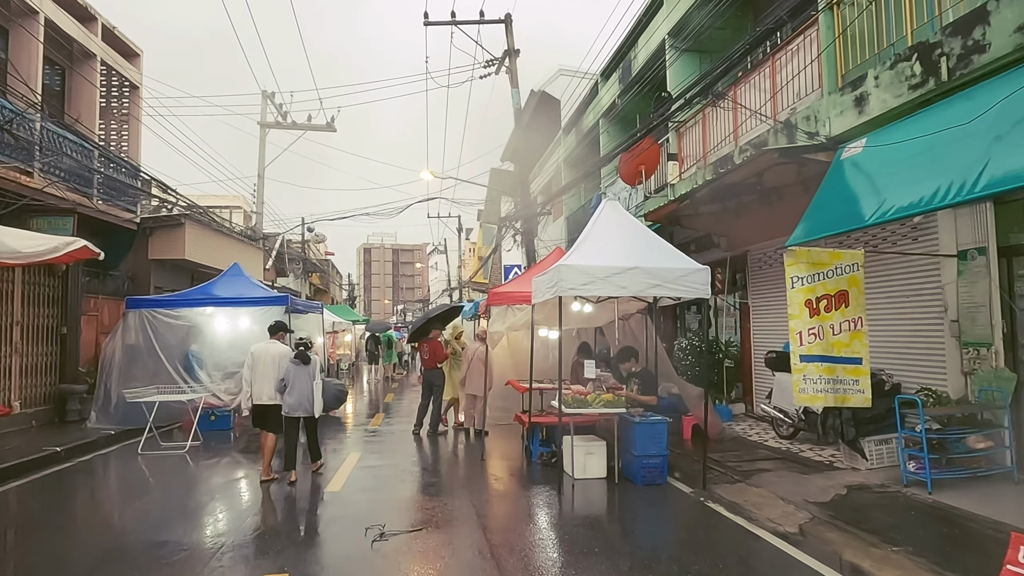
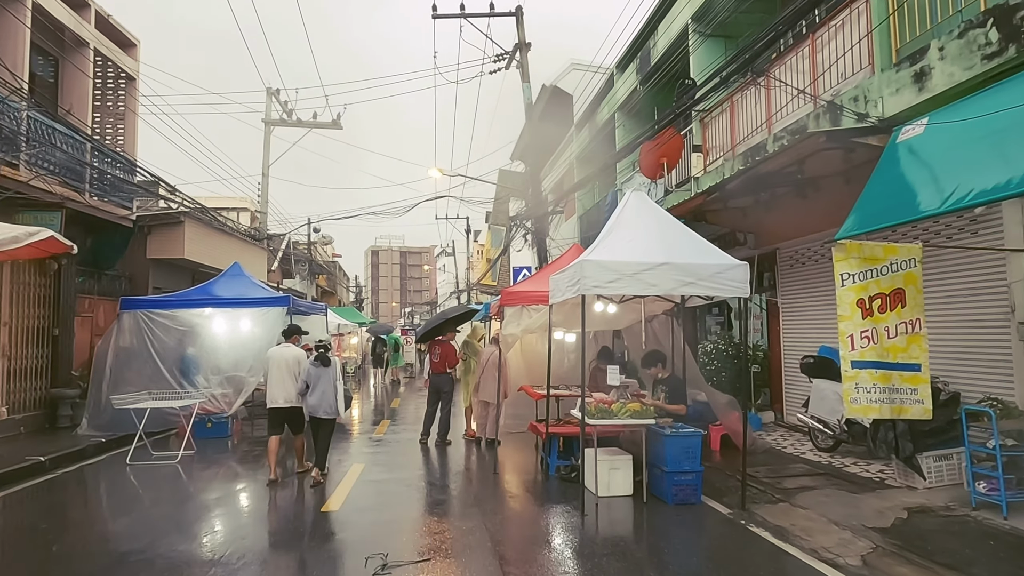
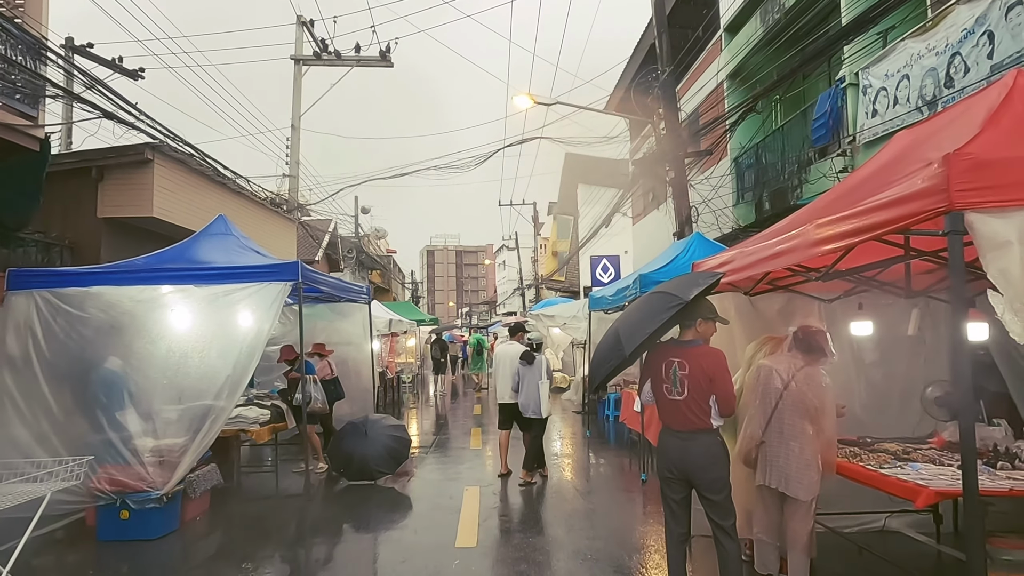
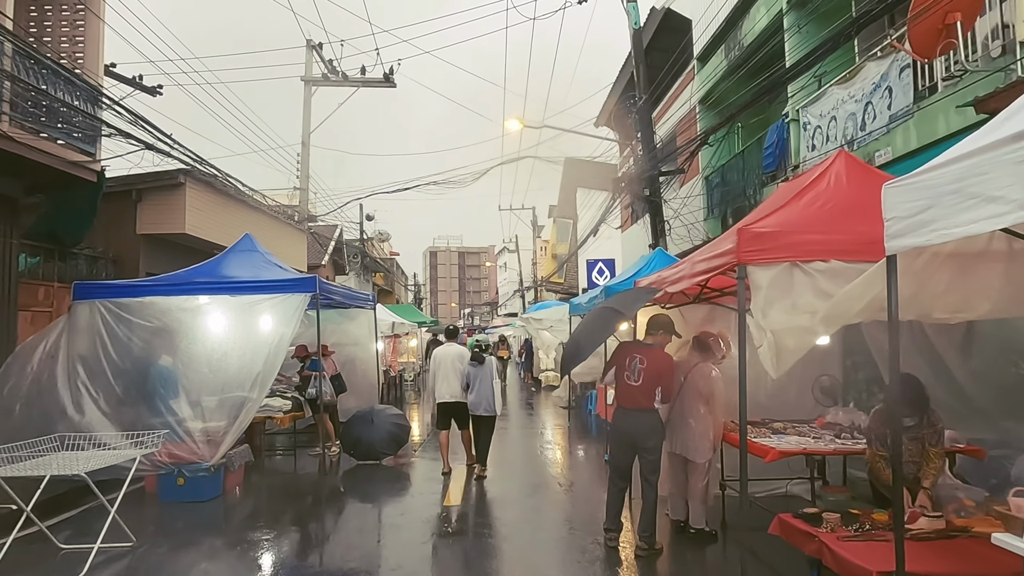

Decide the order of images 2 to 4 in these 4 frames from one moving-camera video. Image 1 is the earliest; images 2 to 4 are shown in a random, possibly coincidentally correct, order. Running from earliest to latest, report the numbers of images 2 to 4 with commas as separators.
2, 4, 3
